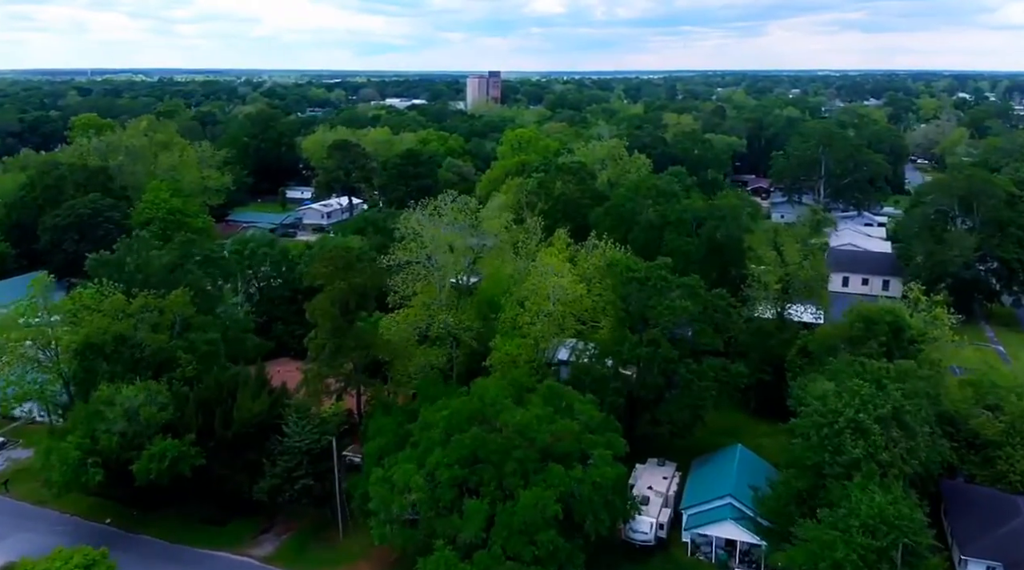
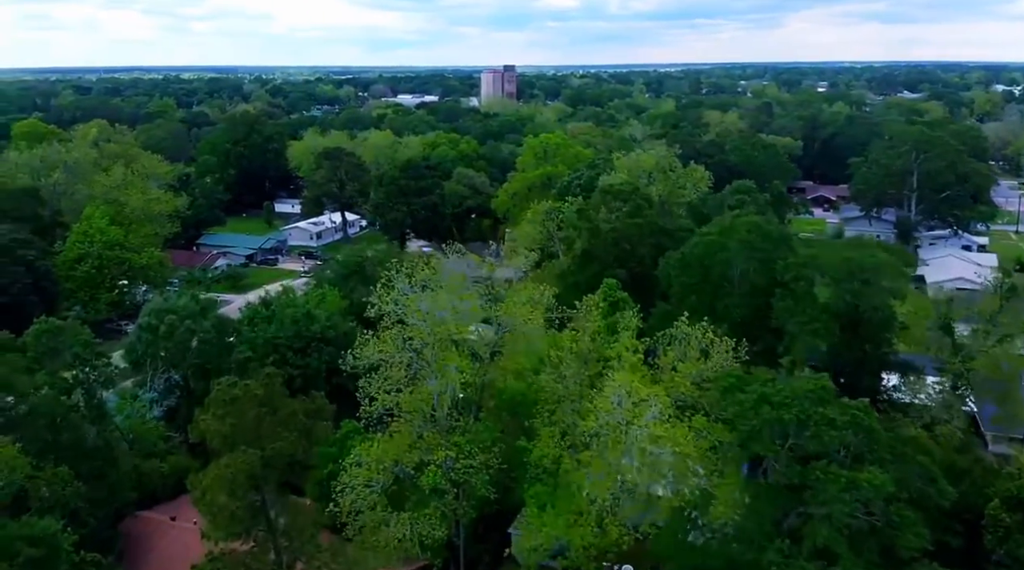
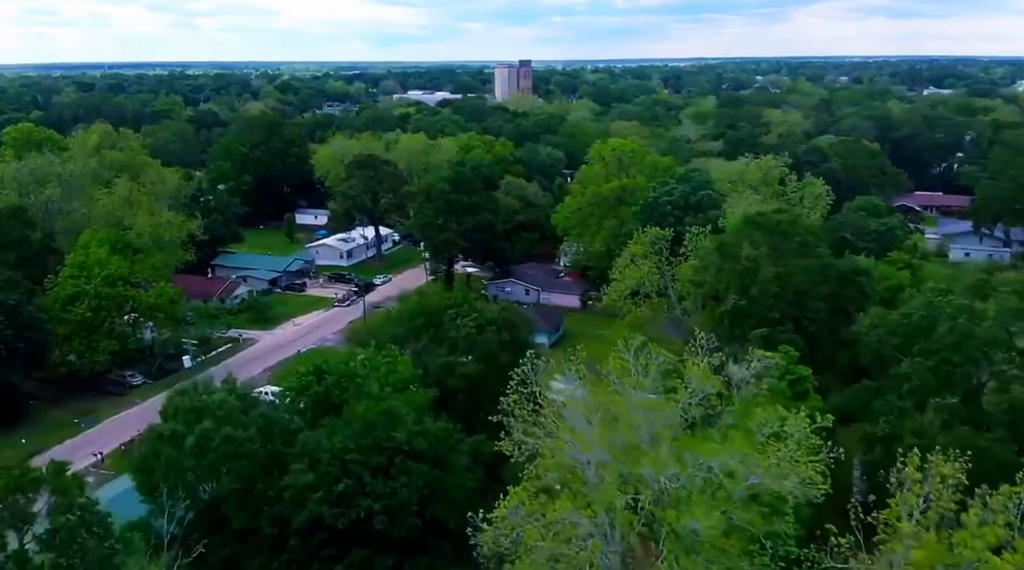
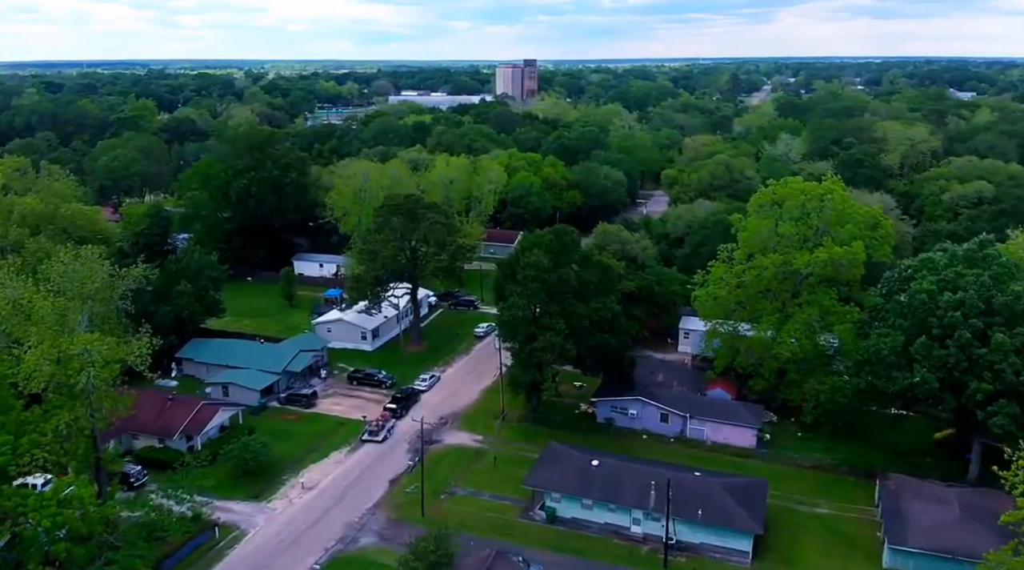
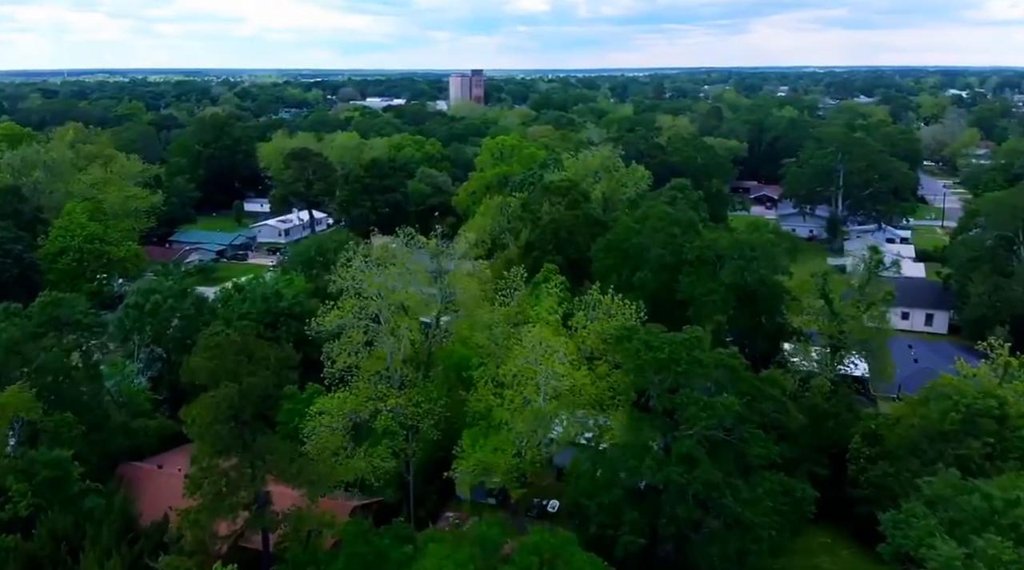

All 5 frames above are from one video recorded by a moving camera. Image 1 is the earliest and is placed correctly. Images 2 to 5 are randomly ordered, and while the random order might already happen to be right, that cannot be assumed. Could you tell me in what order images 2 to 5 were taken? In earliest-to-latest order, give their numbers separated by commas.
5, 2, 3, 4
